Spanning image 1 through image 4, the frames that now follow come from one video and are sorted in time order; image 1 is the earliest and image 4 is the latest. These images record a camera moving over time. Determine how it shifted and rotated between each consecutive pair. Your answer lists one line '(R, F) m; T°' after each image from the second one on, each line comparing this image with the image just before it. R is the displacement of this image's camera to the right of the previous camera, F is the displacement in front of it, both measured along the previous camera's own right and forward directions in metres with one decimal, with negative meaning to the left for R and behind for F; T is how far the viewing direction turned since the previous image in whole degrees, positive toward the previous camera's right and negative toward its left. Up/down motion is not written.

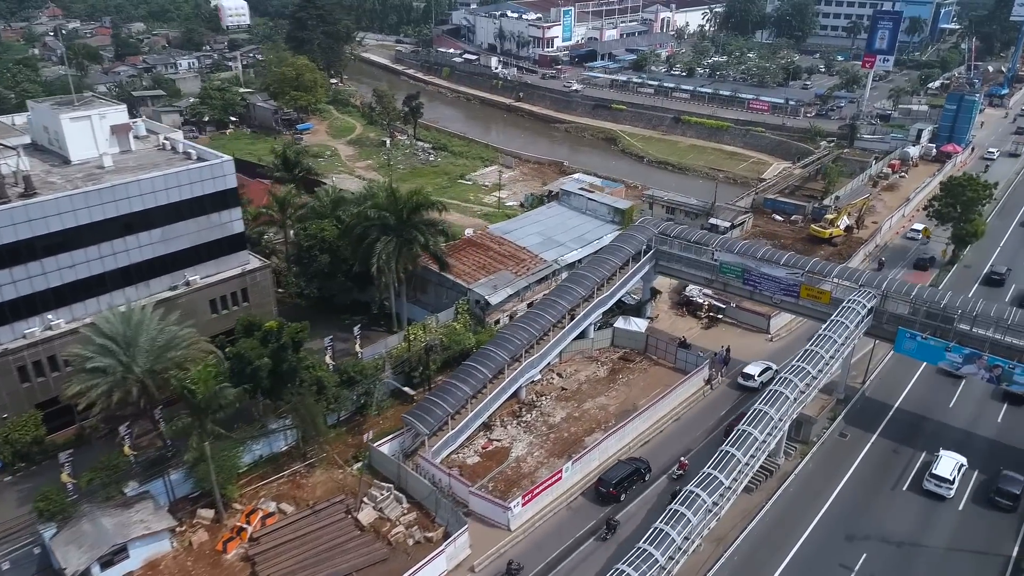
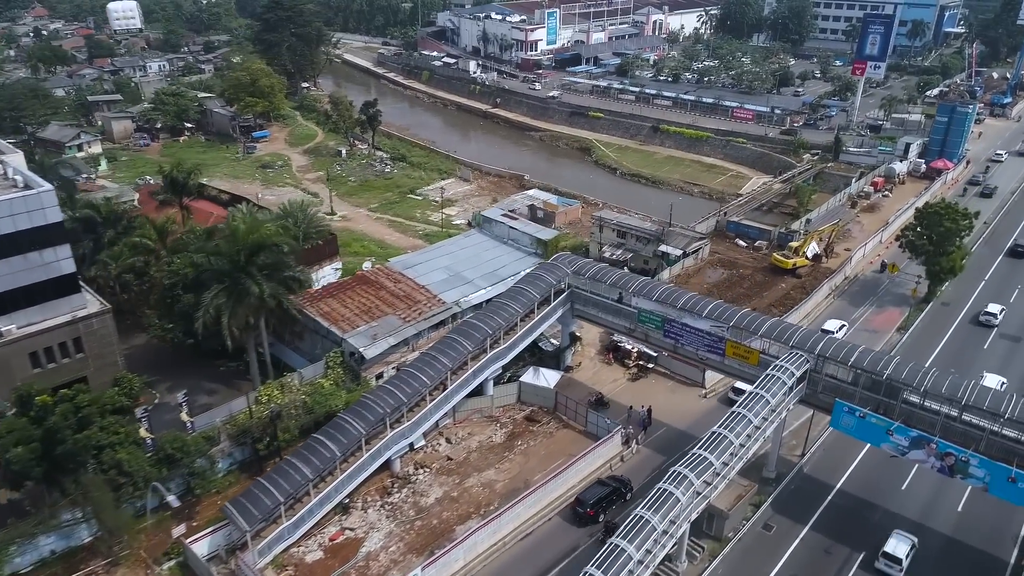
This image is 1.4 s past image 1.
(+4.5, +4.2) m; -1°
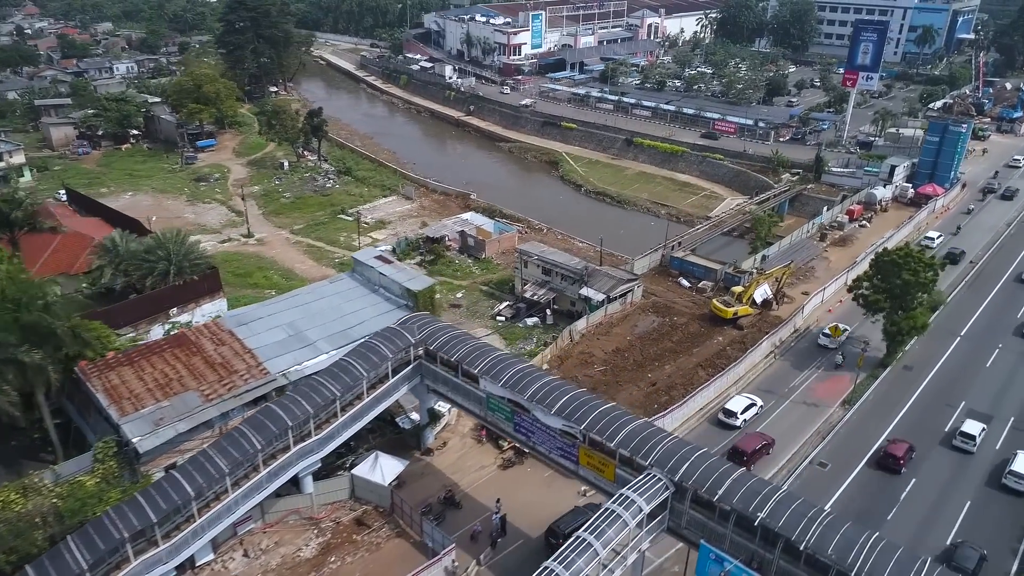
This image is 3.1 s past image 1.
(+5.7, +5.1) m; -2°
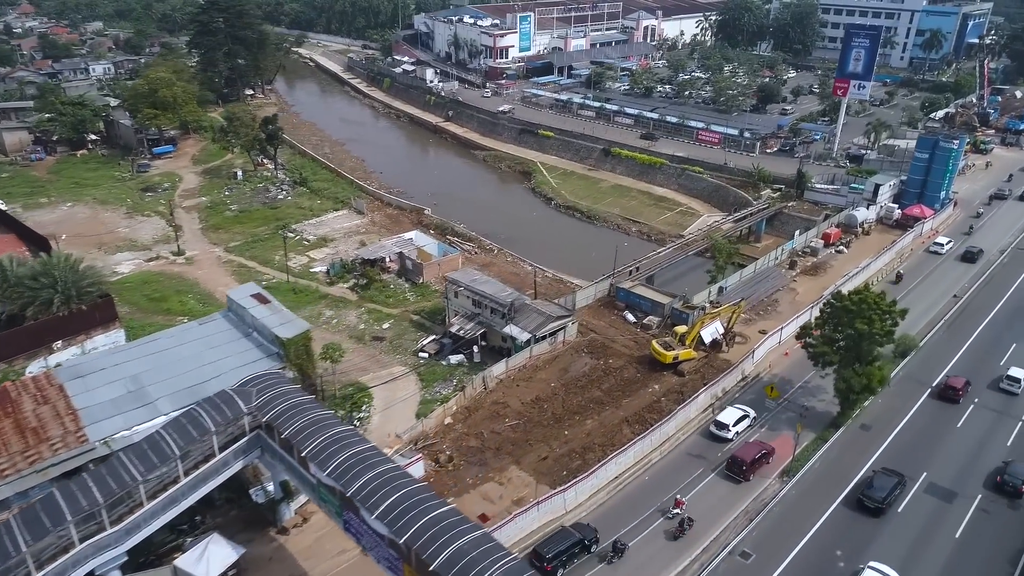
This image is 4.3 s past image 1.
(+4.2, +3.5) m; -1°
